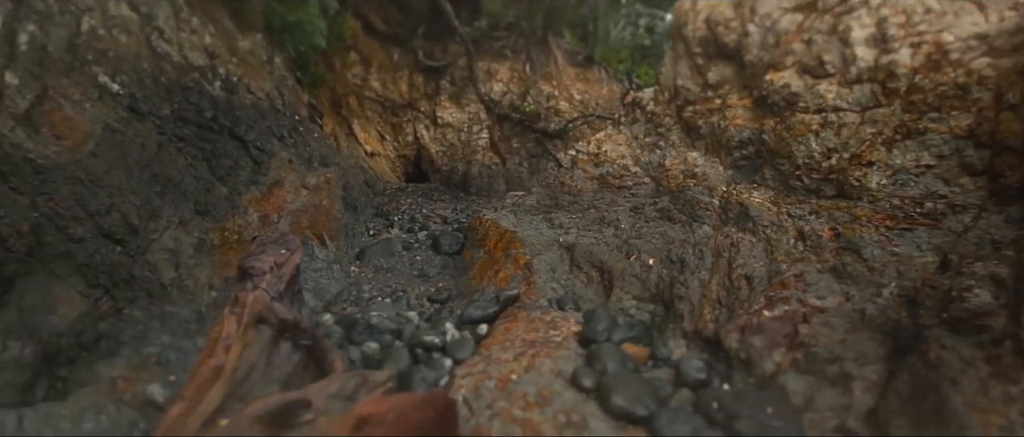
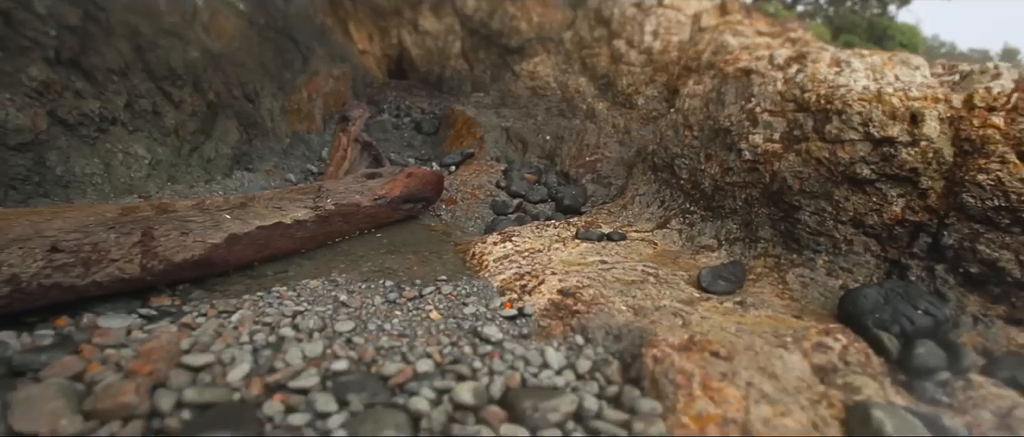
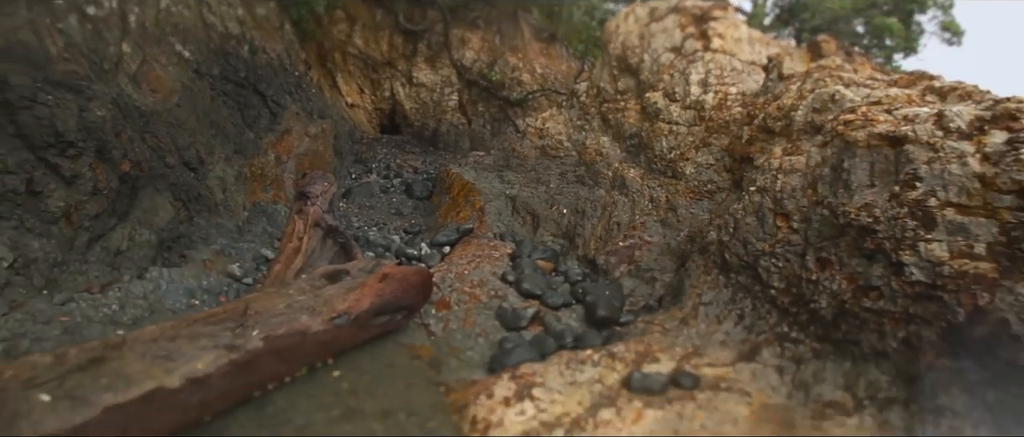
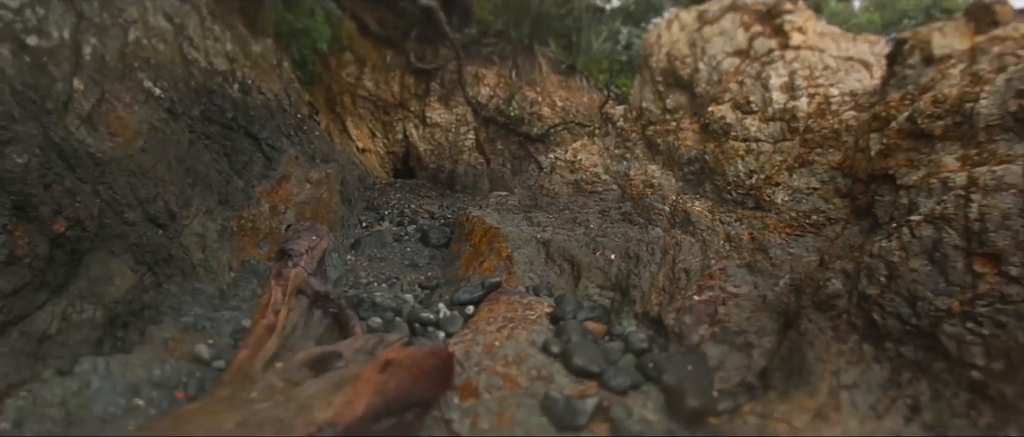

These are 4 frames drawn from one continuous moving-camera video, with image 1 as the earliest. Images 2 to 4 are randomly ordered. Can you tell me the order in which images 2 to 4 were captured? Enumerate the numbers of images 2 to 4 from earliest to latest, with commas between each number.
4, 3, 2
